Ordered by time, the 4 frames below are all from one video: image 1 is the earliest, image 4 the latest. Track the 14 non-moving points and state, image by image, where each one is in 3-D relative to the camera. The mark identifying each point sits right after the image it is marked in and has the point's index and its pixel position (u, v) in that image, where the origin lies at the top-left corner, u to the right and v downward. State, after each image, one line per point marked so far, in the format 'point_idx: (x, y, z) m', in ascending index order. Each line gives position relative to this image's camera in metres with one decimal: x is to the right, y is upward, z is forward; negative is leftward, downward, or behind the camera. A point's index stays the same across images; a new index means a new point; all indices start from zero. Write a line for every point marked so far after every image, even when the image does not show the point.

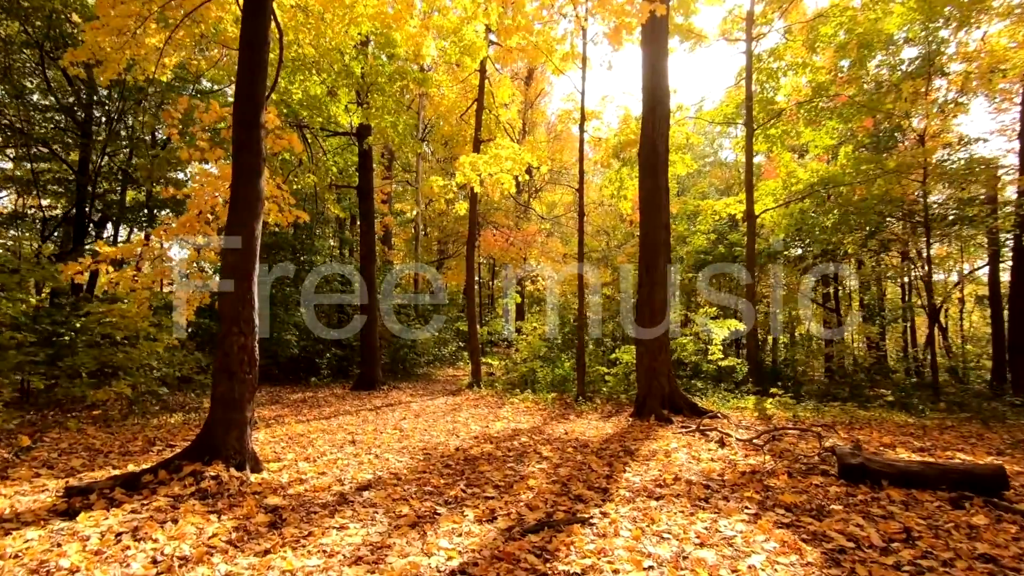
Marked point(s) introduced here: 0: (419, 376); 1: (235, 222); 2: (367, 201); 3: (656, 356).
0: (-2.8, -2.6, +14.0) m
1: (-2.4, +0.6, +4.2) m
2: (-3.6, +2.1, +11.5) m
3: (+2.4, -1.1, +7.9) m
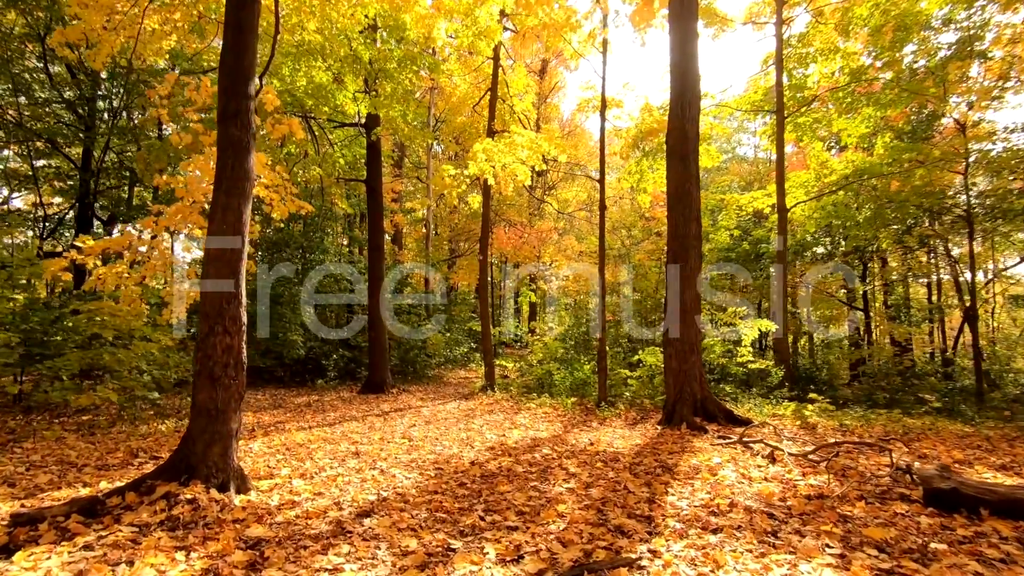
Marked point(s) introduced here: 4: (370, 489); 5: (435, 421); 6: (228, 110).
0: (-2.4, -2.6, +13.5) m
1: (-2.3, +0.6, +3.6) m
2: (-3.2, +2.2, +11.0) m
3: (+2.7, -1.1, +7.2) m
4: (-1.2, -1.6, +3.8) m
5: (-1.2, -2.1, +7.4) m
6: (-2.2, +1.4, +3.7) m
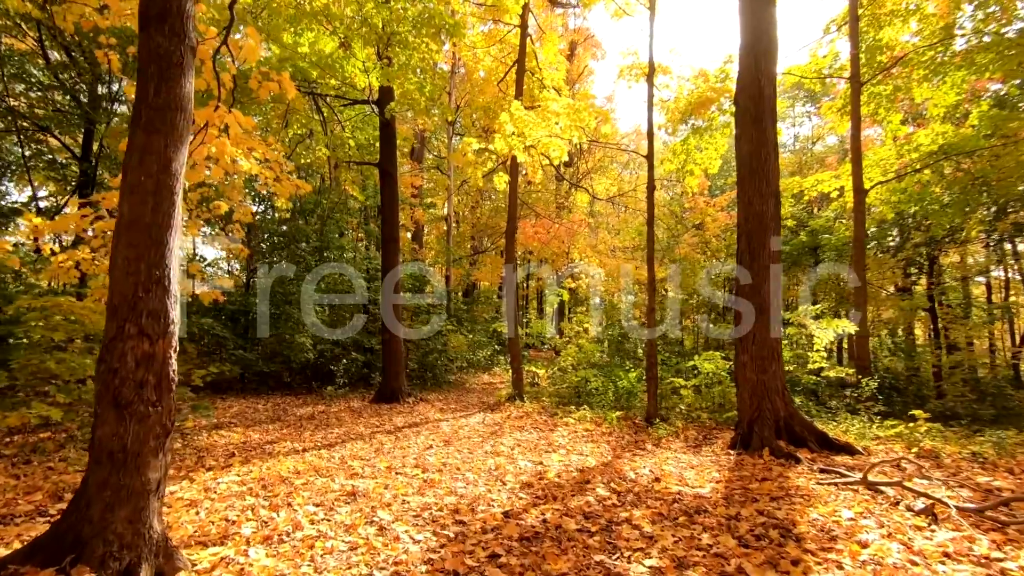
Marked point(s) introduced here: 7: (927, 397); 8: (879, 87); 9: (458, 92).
0: (-1.6, -2.5, +12.3) m
1: (-2.0, +0.7, +2.5) m
2: (-2.6, +2.3, +9.8) m
3: (+3.1, -1.0, +5.8) m
4: (-0.8, -1.5, +2.6) m
5: (-0.8, -2.0, +6.2) m
6: (-1.9, +1.5, +2.5) m
7: (+8.1, -2.1, +9.2) m
8: (+8.0, +4.4, +10.2) m
9: (-1.6, +5.7, +13.6) m
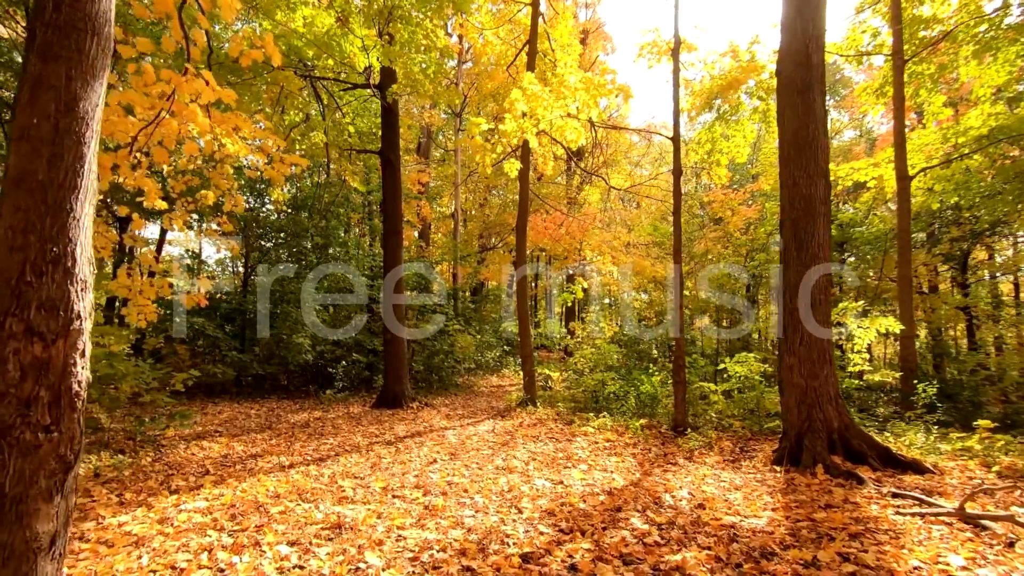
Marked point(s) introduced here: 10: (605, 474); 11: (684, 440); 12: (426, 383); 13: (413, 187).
0: (-1.4, -2.5, +11.6) m
1: (-1.9, +0.8, +1.8) m
2: (-2.4, +2.3, +9.2) m
3: (+3.3, -0.9, +5.1) m
4: (-0.7, -1.5, +2.0) m
5: (-0.6, -1.9, +5.5) m
6: (-1.8, +1.6, +1.9) m
7: (+8.3, -2.1, +8.4) m
8: (+8.2, +4.5, +9.4) m
9: (-1.3, +5.7, +13.0) m
10: (+0.9, -1.9, +4.8) m
11: (+2.3, -2.0, +6.3) m
12: (-2.0, -2.3, +11.3) m
13: (-3.1, +3.3, +14.9) m
